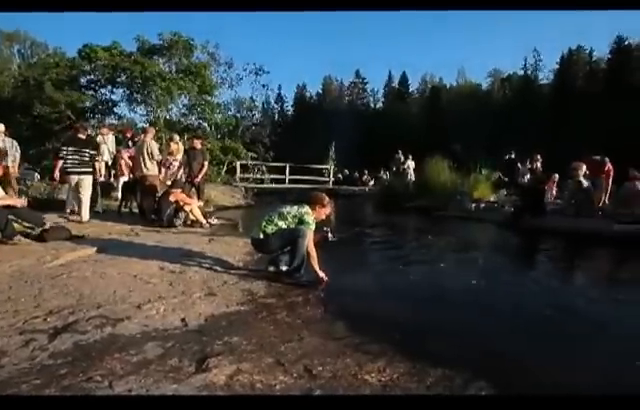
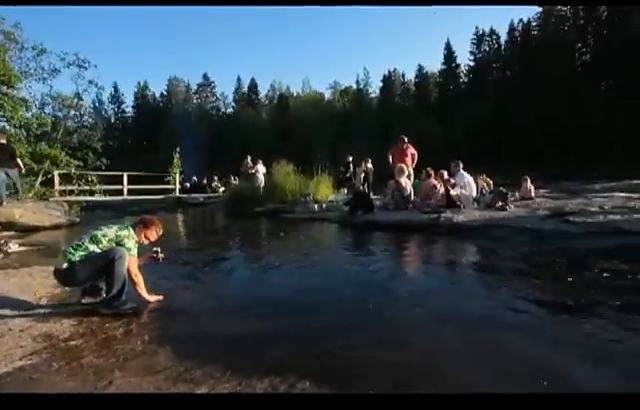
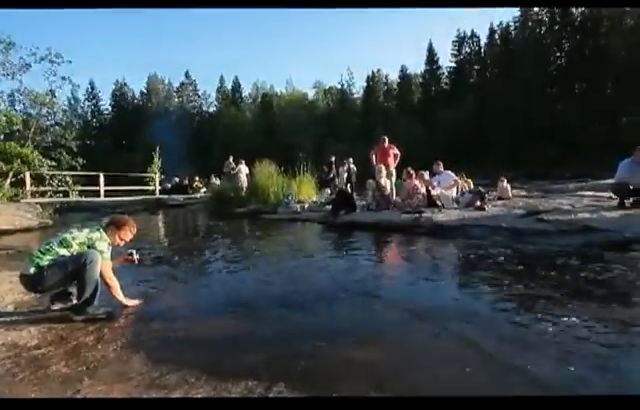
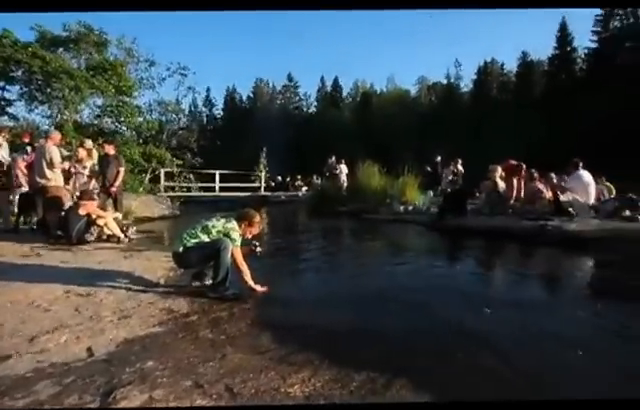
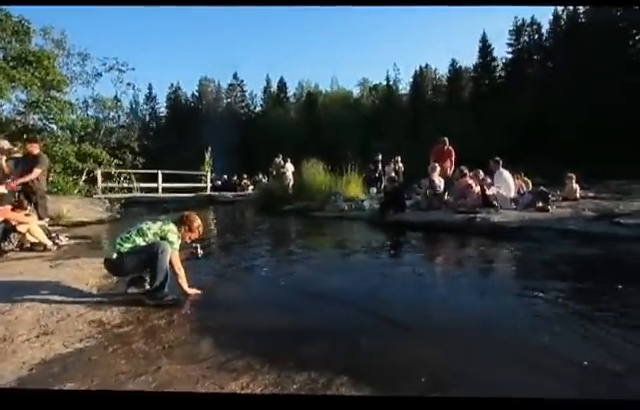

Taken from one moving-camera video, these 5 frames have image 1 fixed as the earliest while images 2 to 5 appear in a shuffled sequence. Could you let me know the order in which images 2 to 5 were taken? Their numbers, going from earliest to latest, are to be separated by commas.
4, 5, 2, 3
